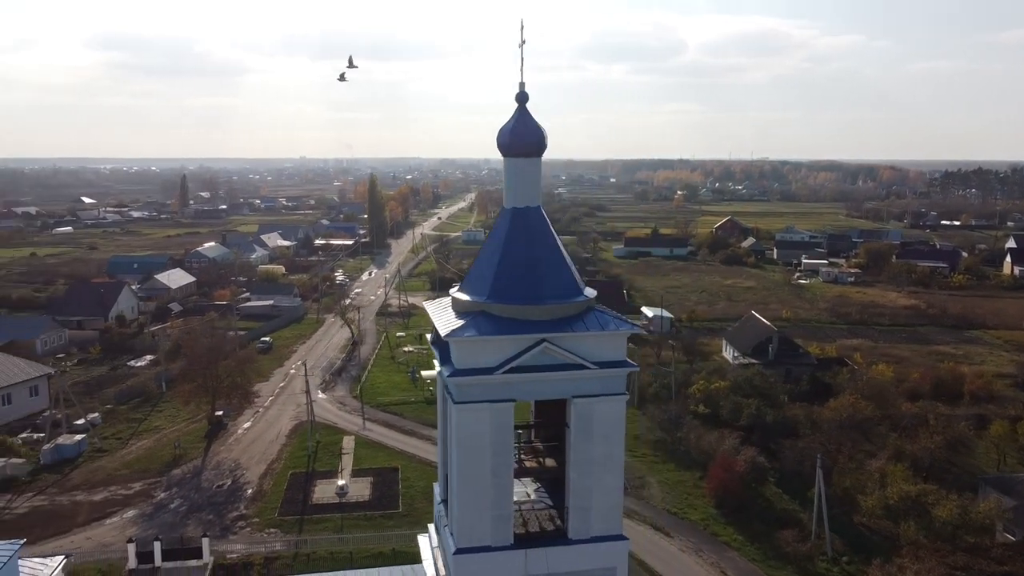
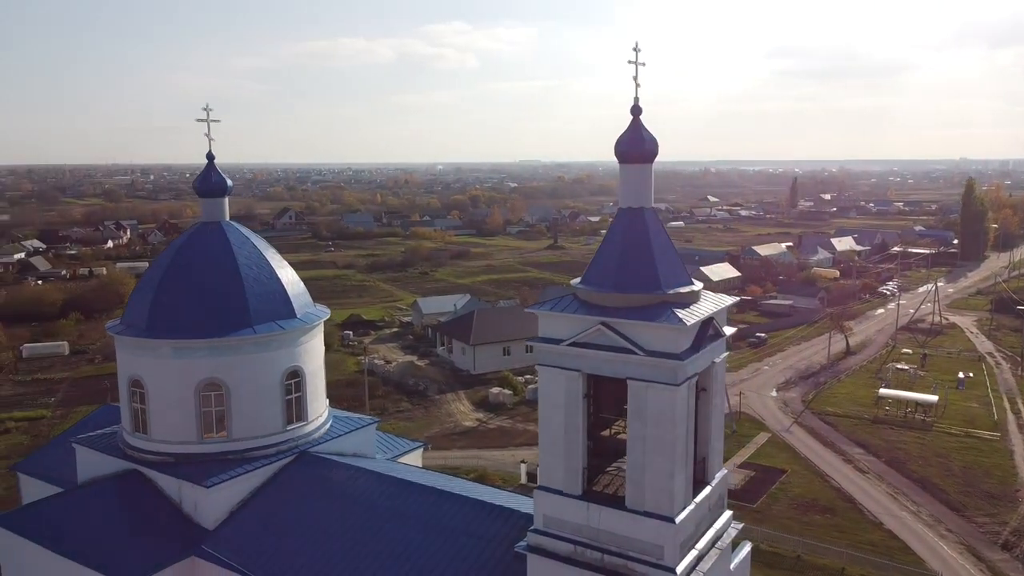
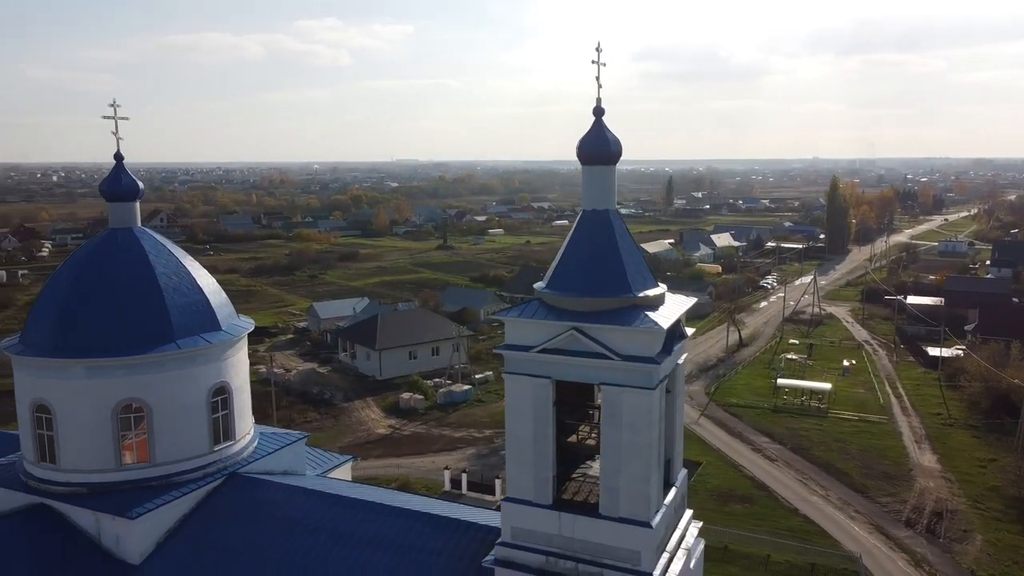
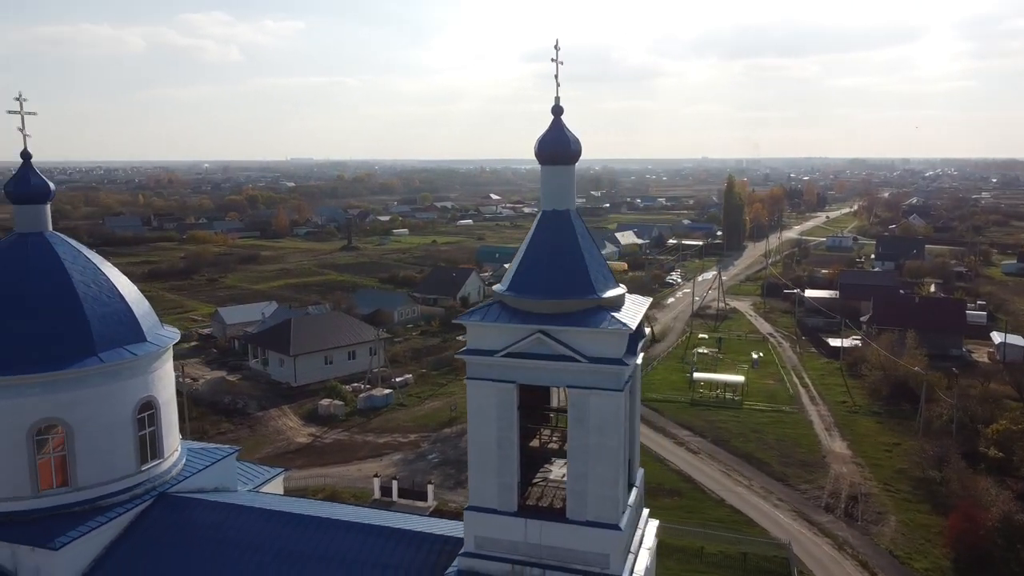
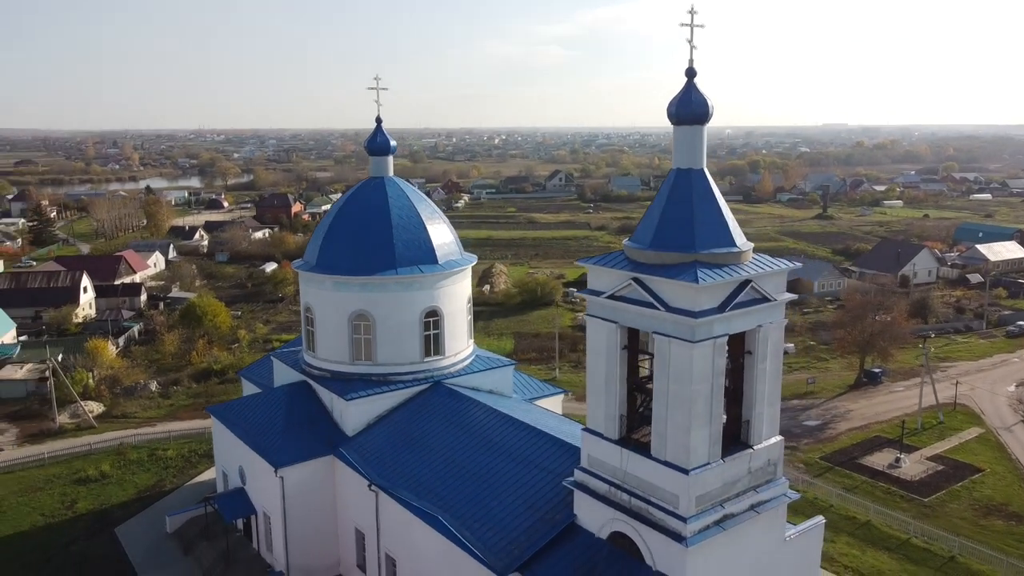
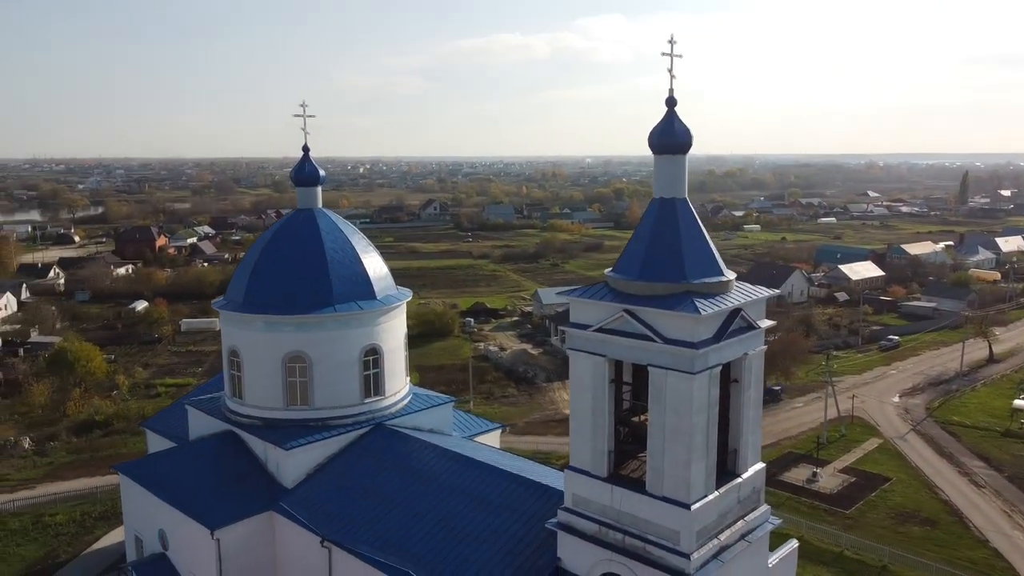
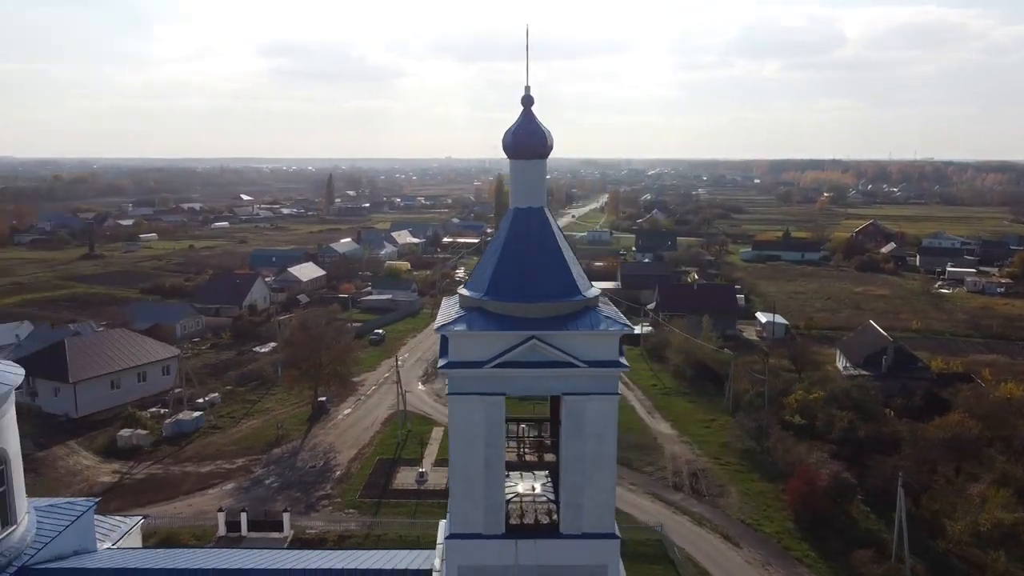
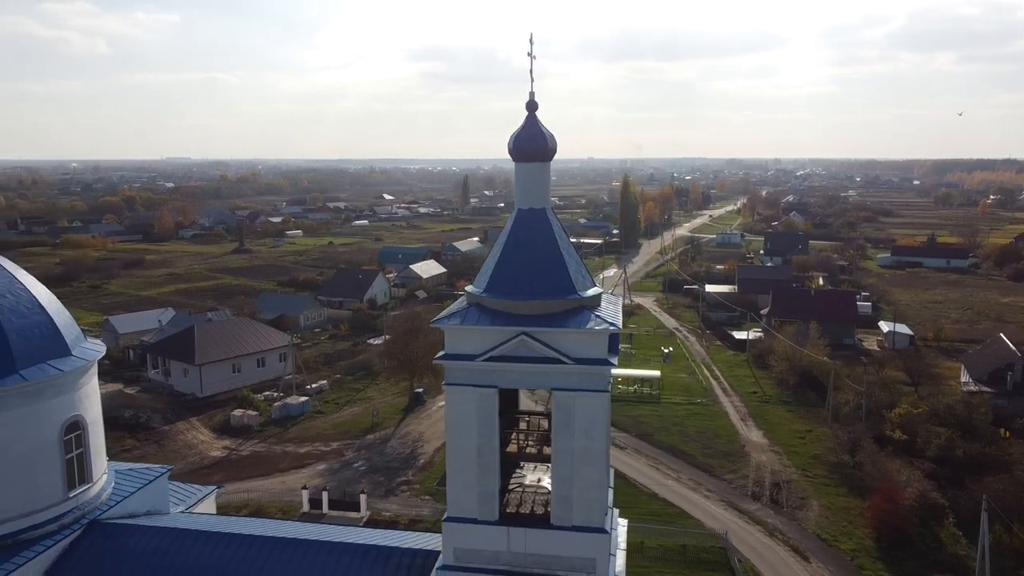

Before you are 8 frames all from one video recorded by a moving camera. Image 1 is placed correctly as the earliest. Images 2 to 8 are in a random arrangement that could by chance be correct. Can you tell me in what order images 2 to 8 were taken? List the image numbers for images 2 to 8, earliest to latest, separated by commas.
7, 8, 4, 3, 2, 6, 5
